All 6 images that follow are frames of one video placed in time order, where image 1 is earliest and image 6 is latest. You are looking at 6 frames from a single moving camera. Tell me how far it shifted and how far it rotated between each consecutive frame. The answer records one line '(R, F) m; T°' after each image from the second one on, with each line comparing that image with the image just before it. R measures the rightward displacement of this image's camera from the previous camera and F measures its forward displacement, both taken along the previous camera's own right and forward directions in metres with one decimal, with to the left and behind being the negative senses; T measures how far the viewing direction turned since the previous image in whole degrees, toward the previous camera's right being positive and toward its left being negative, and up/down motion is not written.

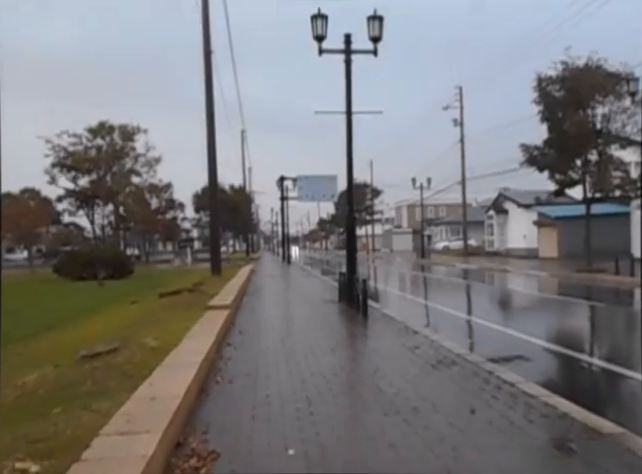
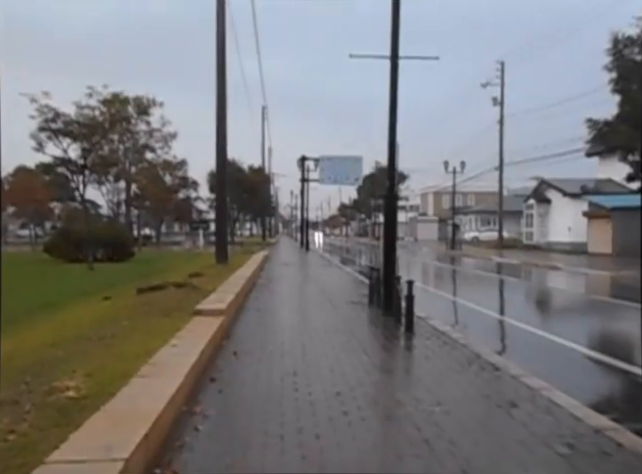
(-0.1, +1.9) m; -2°
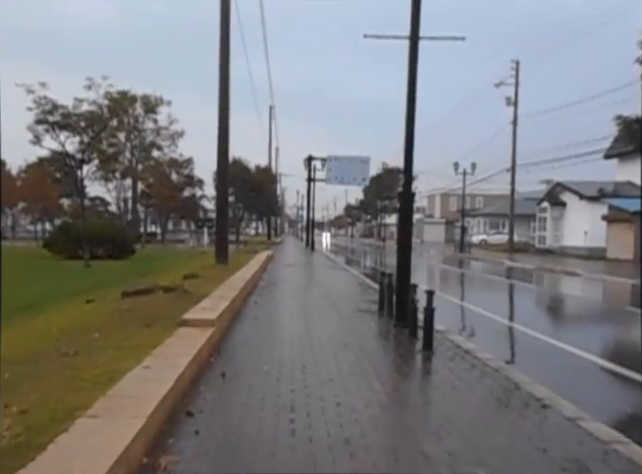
(0.0, +0.7) m; -1°
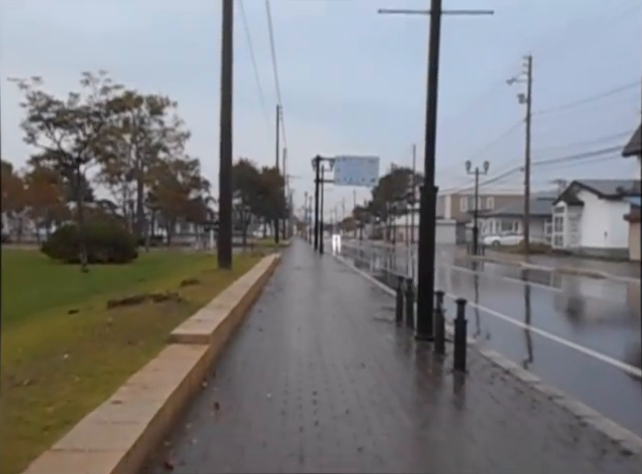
(0.0, +0.6) m; -1°
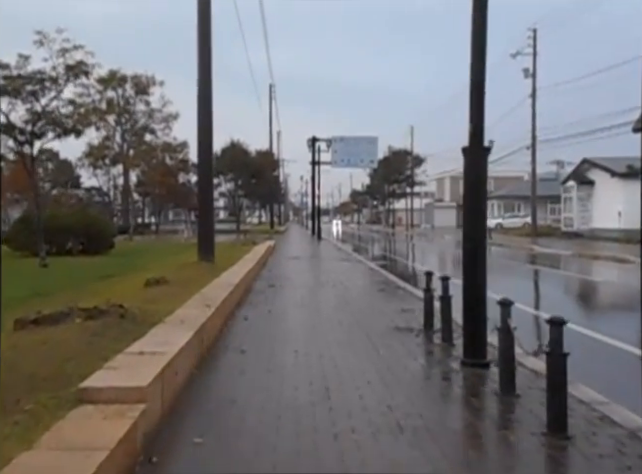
(0.0, +1.5) m; 0°
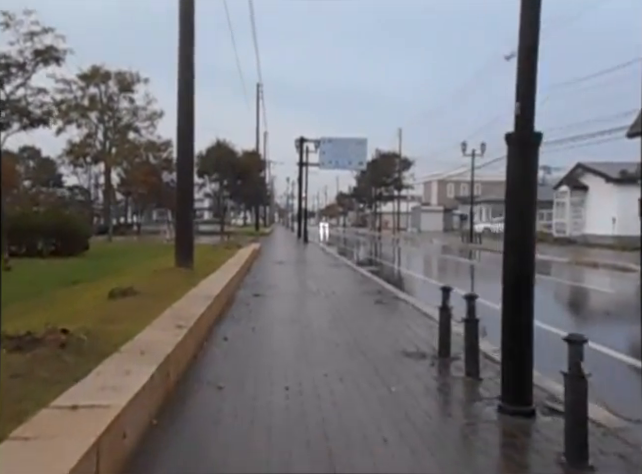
(-0.1, +0.7) m; +1°
